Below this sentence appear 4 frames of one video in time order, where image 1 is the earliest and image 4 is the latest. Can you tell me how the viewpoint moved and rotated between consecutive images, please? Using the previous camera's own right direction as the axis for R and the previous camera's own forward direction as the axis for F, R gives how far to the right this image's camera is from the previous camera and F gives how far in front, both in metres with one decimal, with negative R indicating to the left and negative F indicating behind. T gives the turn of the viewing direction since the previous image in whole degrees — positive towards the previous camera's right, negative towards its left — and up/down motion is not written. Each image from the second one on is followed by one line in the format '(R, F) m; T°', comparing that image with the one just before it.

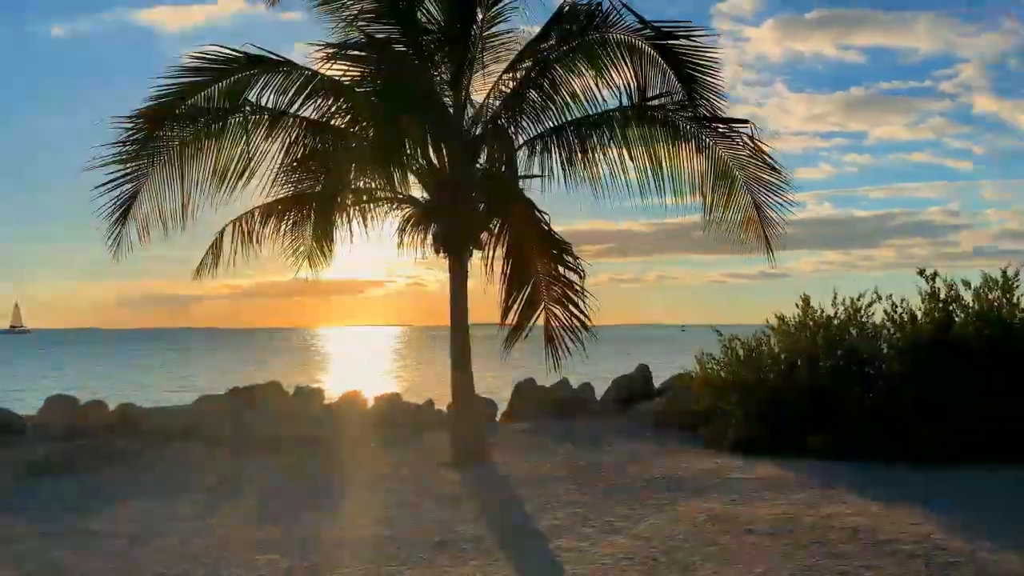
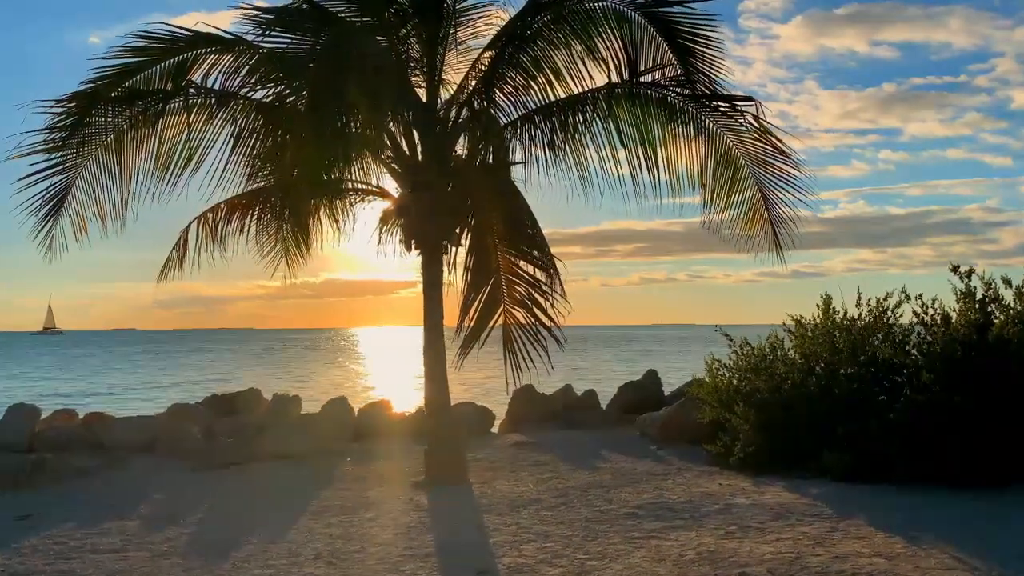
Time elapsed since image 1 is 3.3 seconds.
(+0.5, +0.9) m; -2°
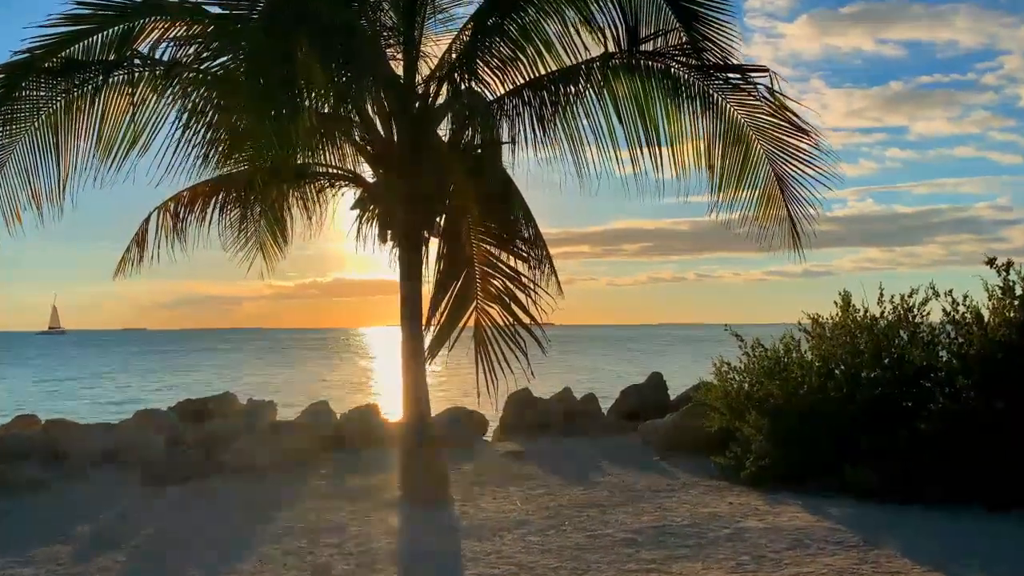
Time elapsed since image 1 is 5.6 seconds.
(+0.2, +0.8) m; 0°
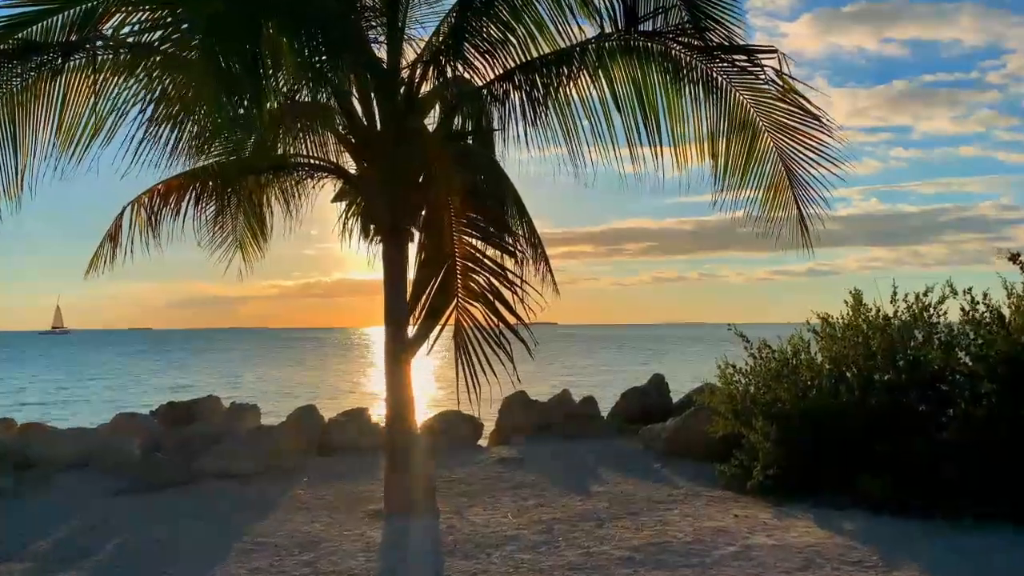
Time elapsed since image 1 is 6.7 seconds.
(+0.1, +0.4) m; 0°
